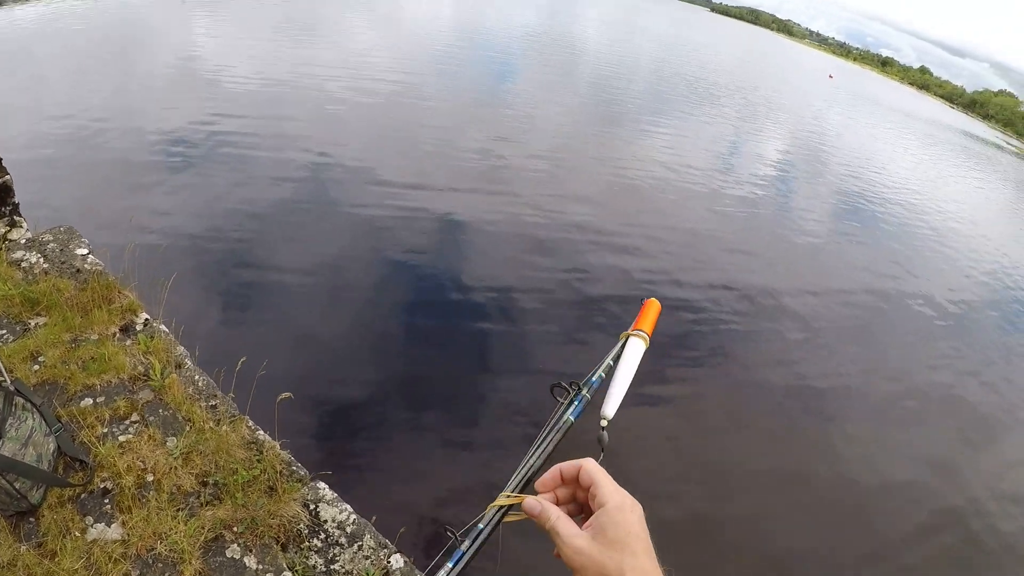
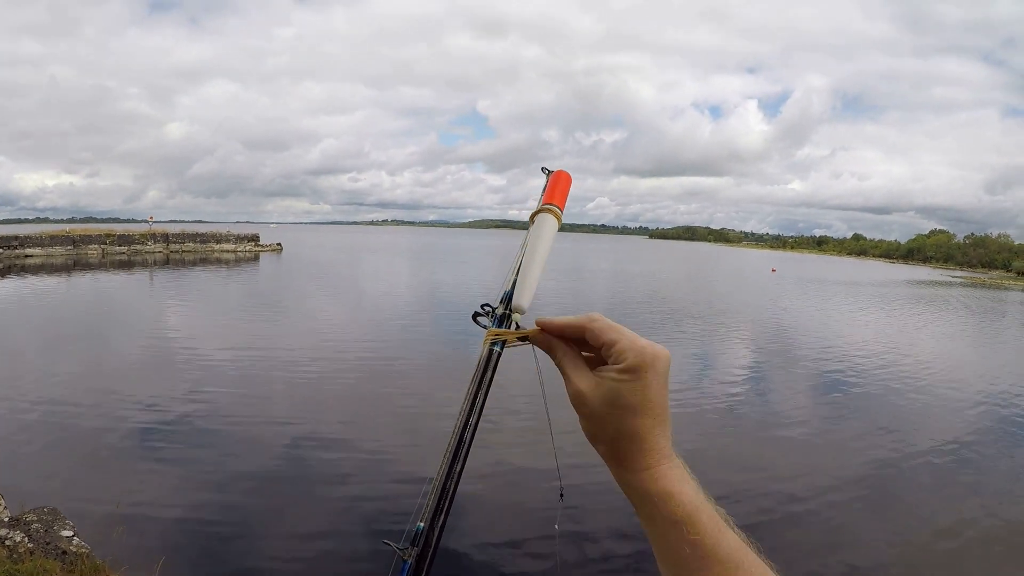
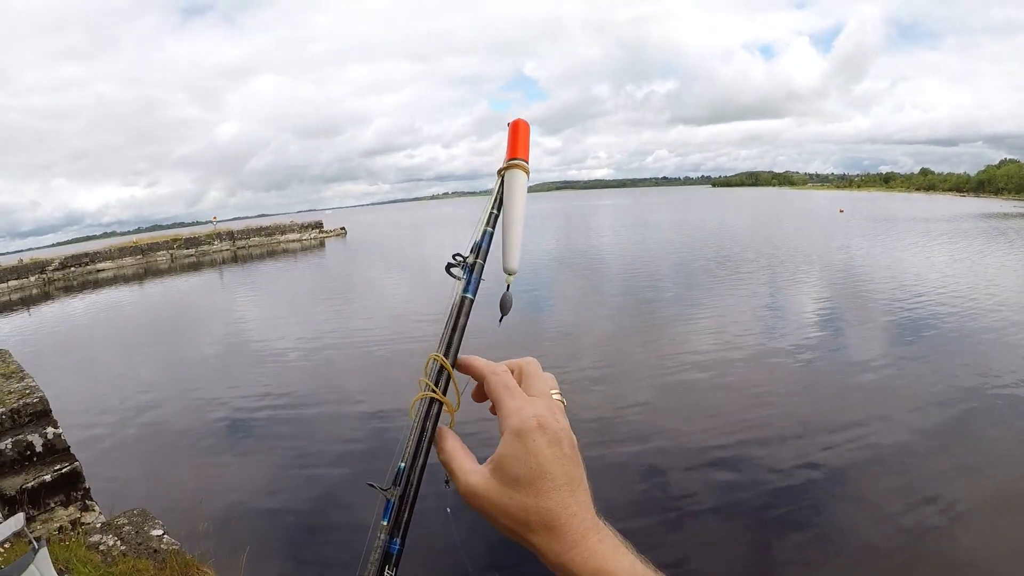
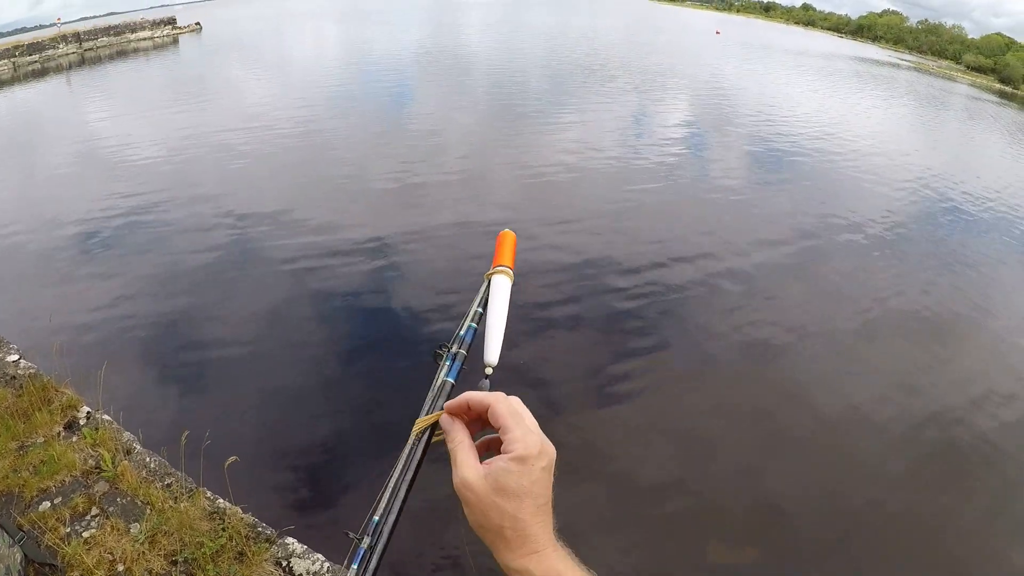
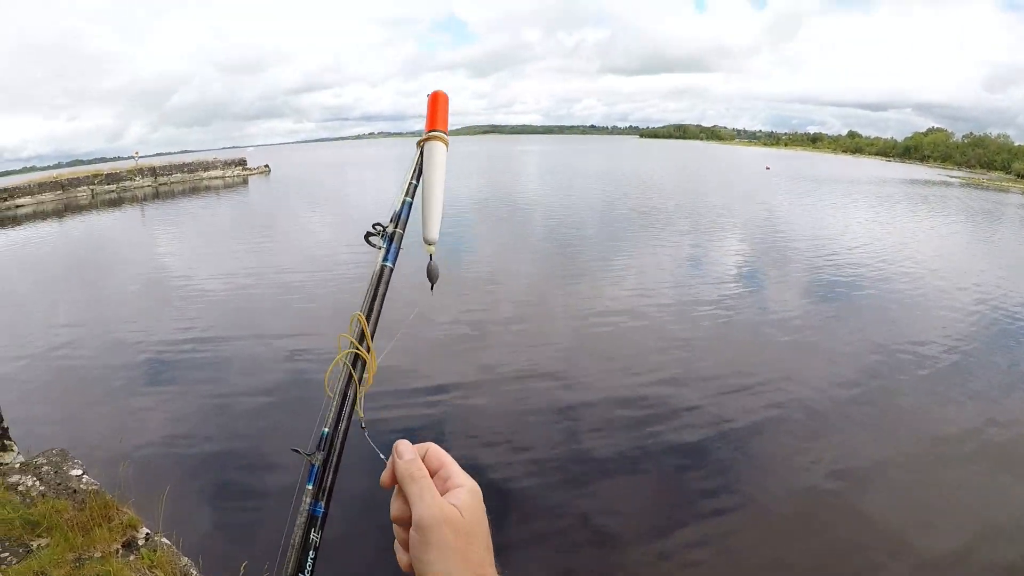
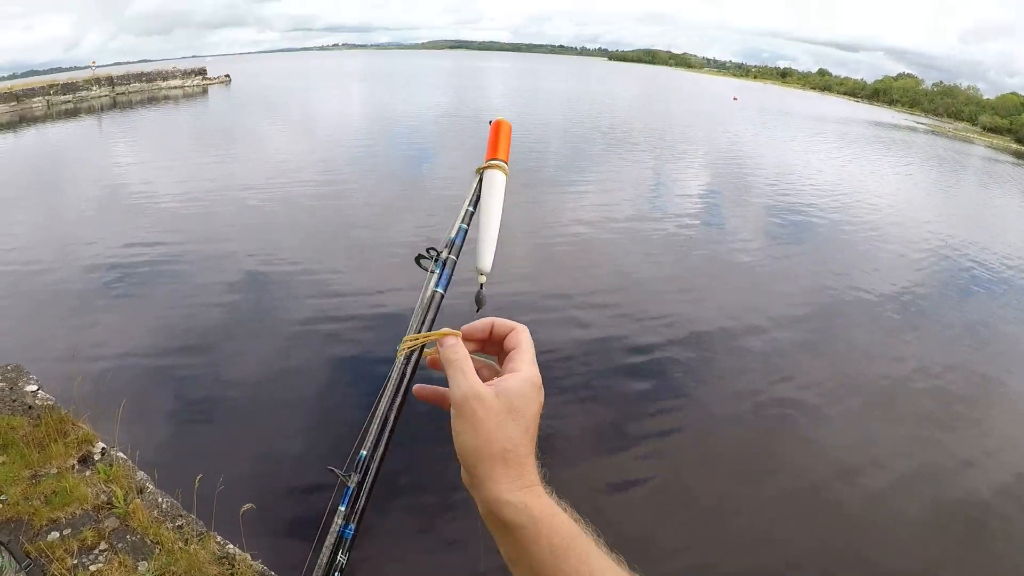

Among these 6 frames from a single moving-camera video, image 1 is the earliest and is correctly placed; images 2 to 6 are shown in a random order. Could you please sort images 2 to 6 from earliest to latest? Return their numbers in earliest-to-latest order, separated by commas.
4, 6, 5, 3, 2
